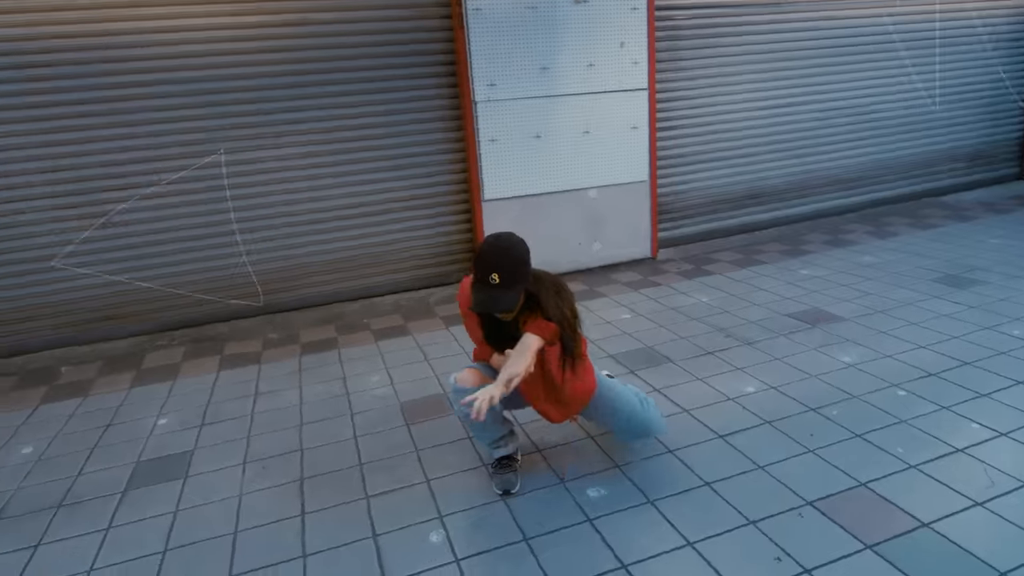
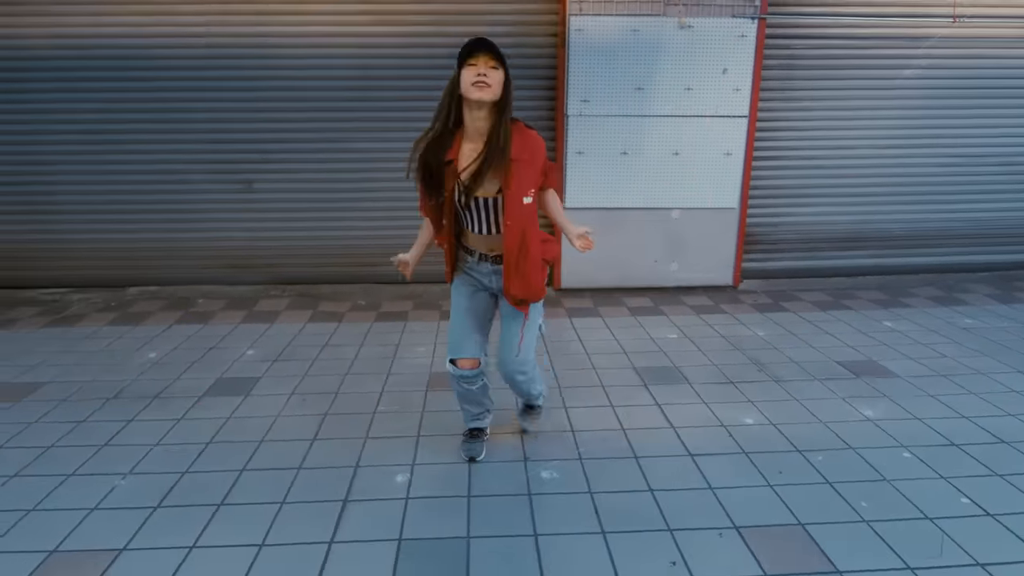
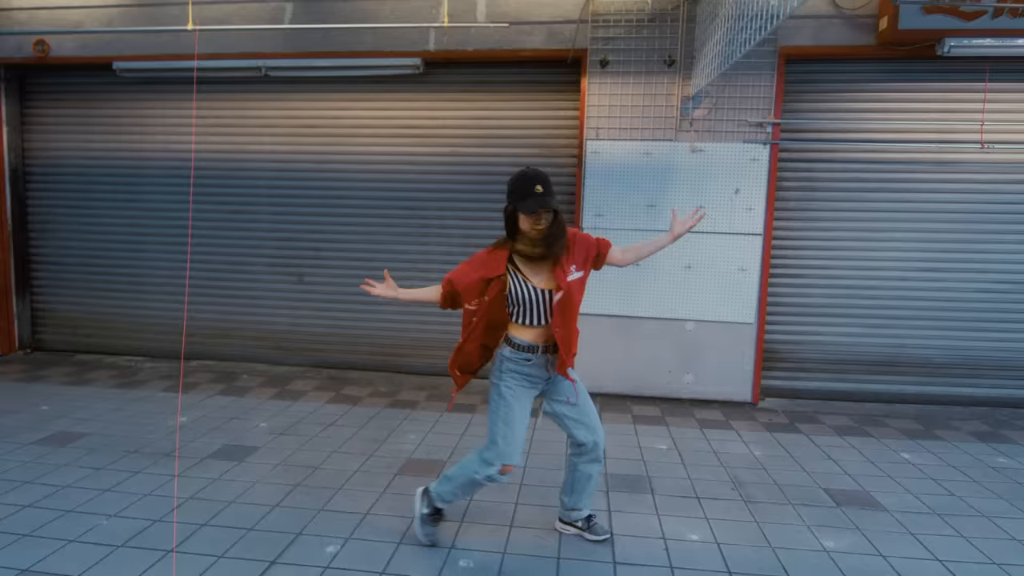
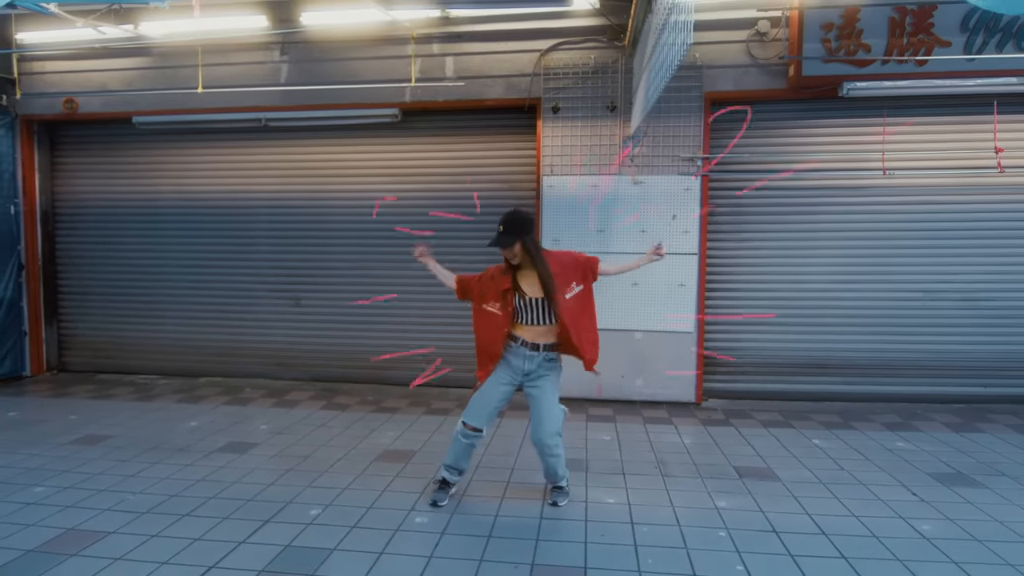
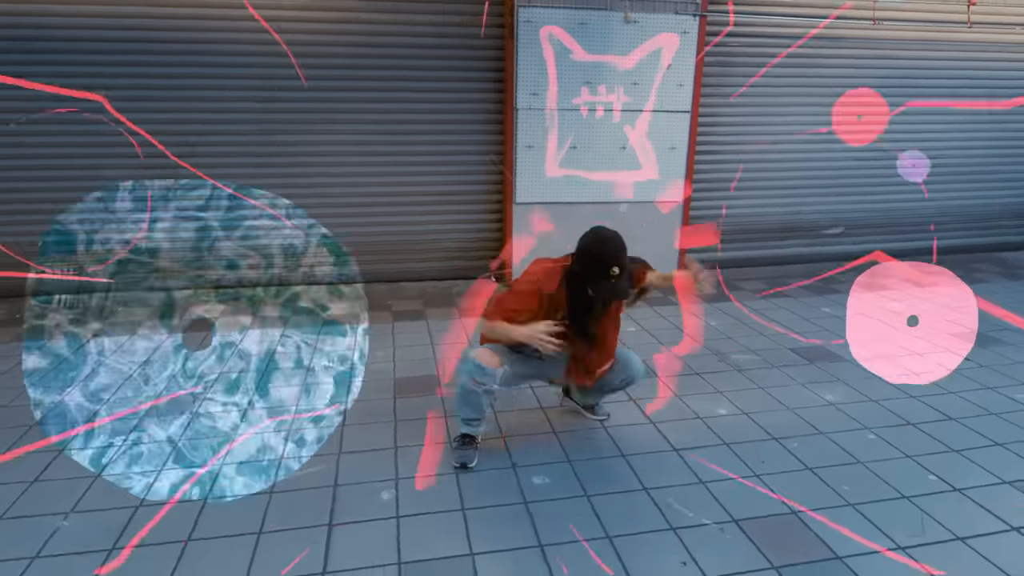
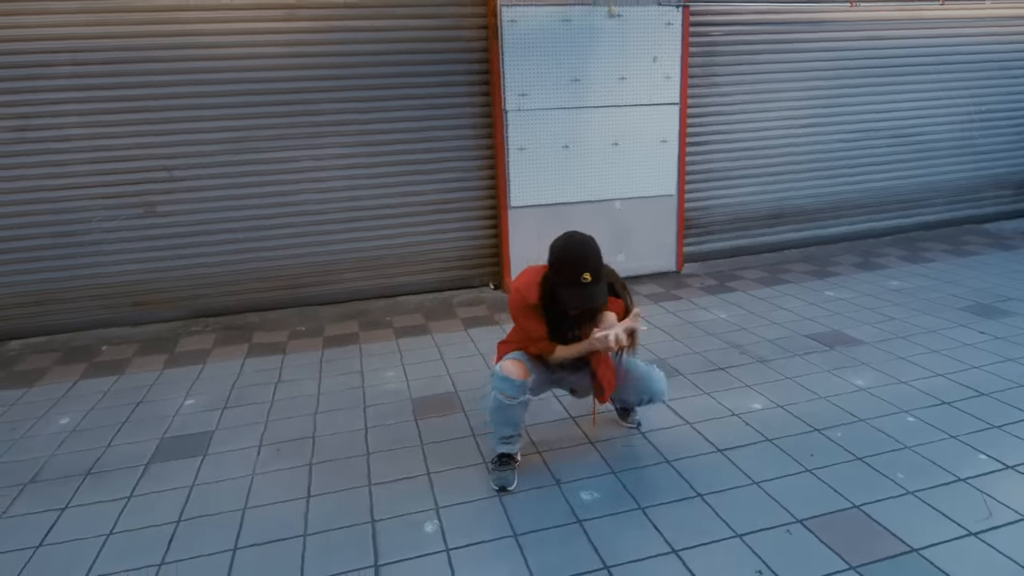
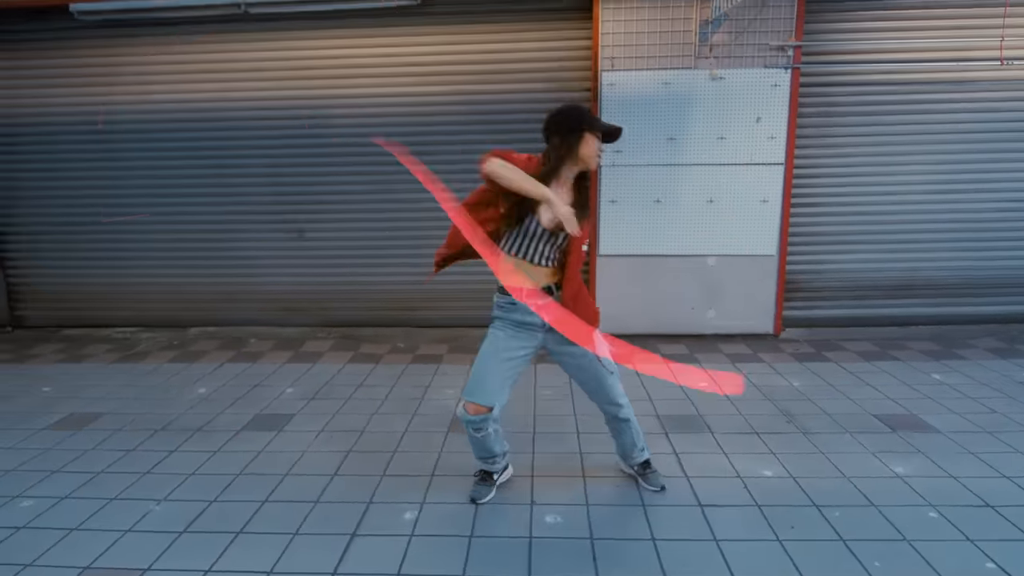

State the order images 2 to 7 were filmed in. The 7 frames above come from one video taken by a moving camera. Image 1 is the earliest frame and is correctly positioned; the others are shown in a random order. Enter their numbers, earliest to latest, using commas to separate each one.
6, 5, 2, 7, 3, 4
